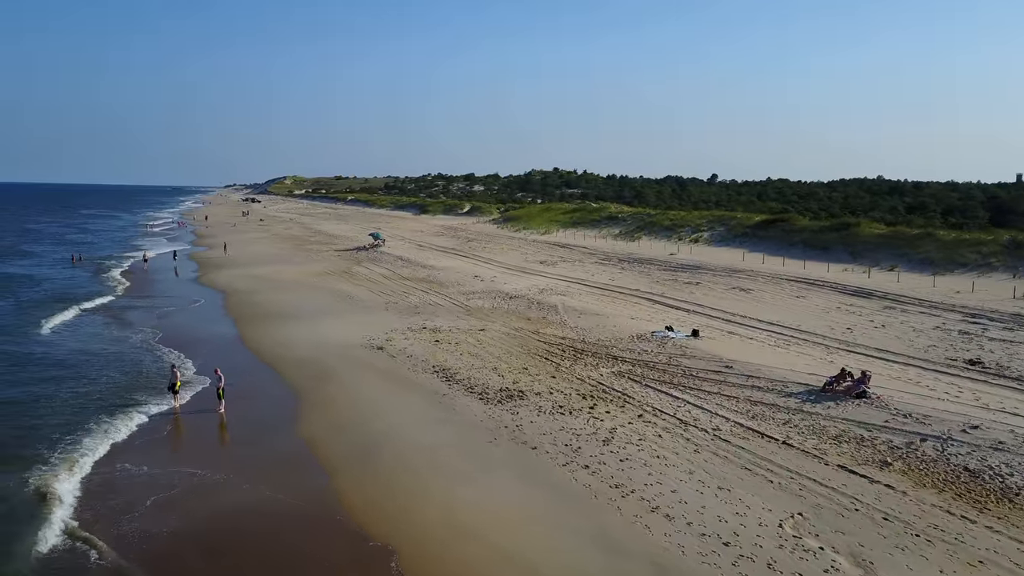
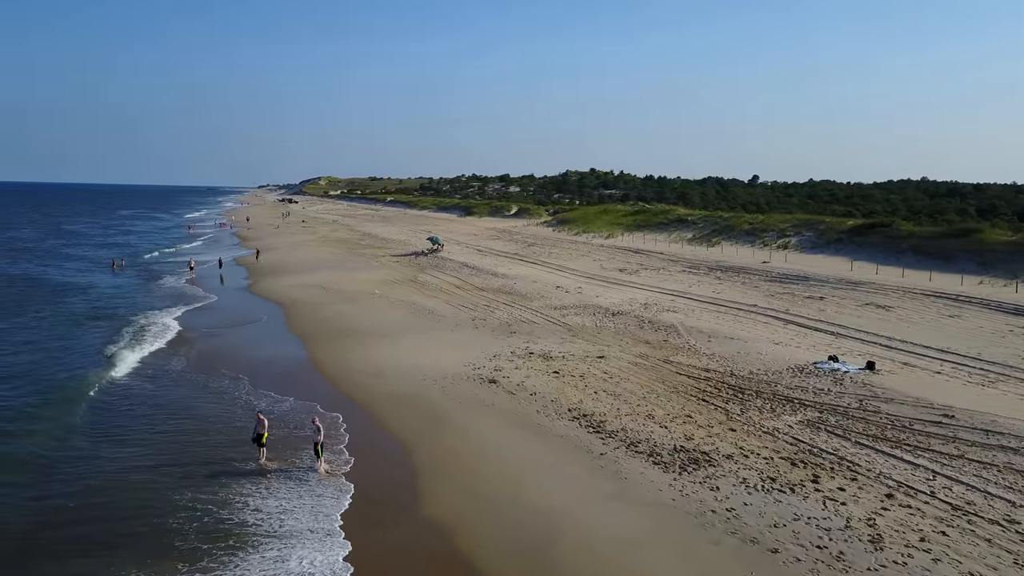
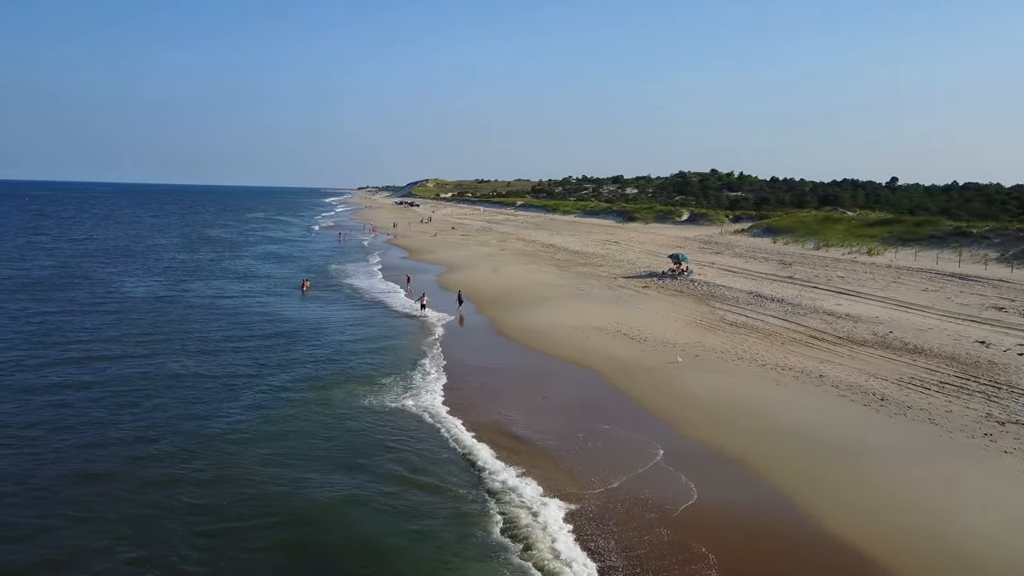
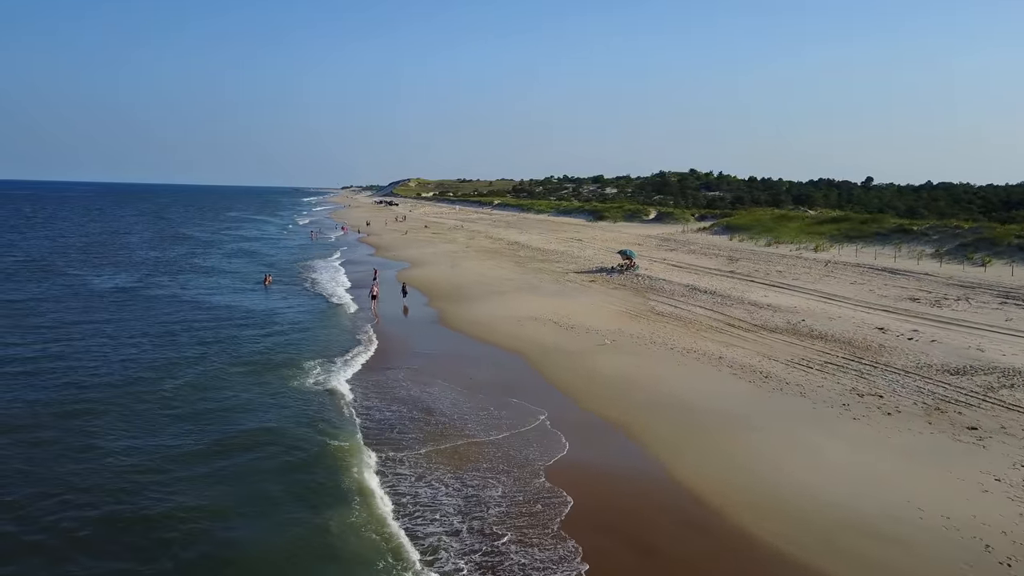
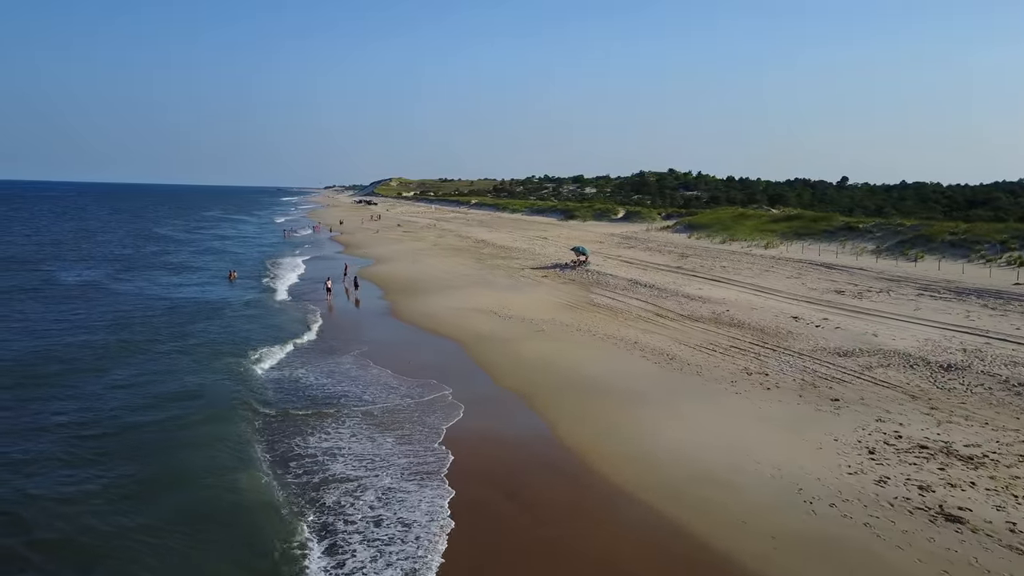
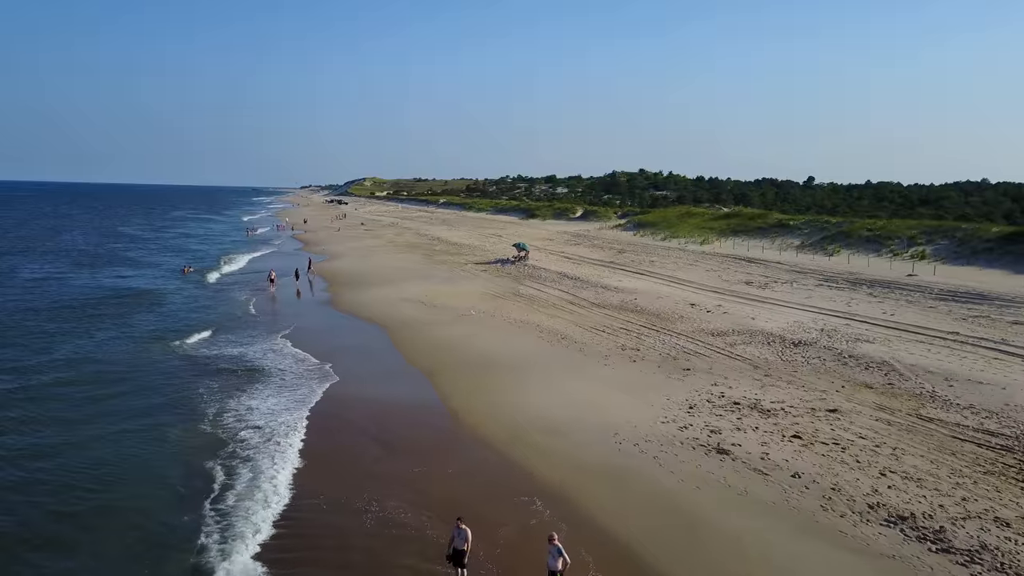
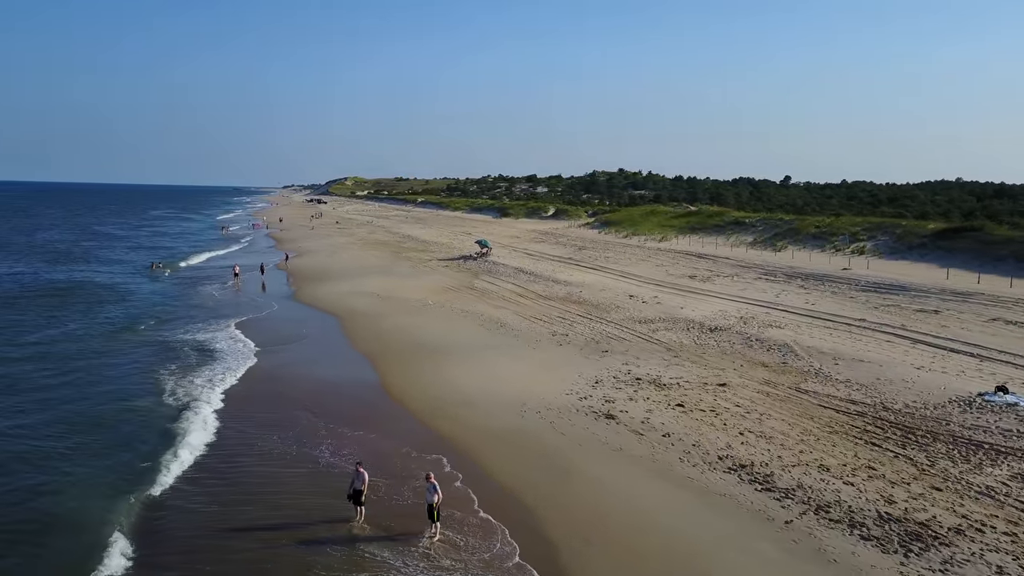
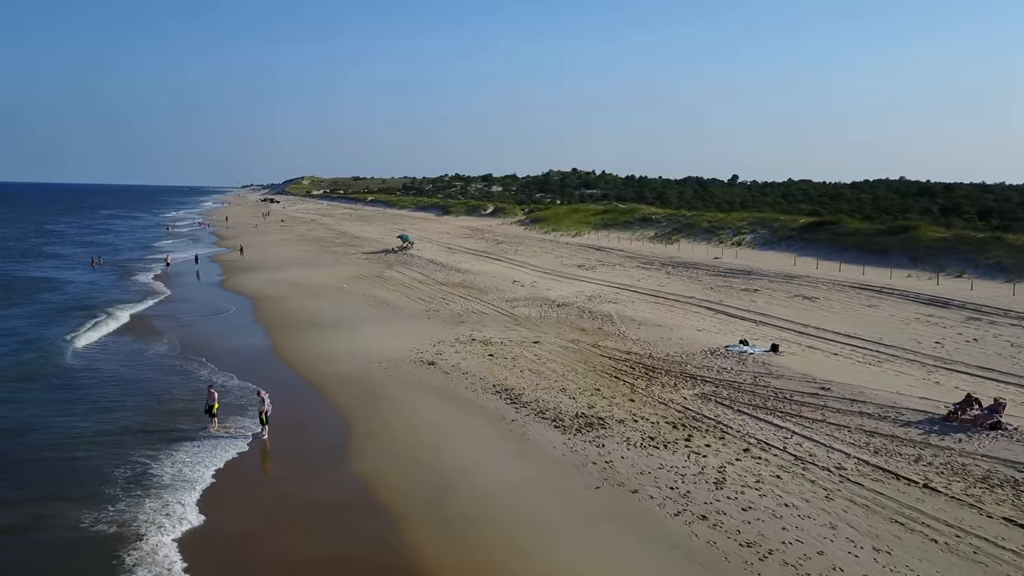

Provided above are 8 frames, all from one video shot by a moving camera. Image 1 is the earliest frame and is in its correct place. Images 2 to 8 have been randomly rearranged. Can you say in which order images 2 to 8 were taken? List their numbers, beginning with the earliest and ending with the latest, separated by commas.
8, 2, 7, 6, 5, 4, 3
